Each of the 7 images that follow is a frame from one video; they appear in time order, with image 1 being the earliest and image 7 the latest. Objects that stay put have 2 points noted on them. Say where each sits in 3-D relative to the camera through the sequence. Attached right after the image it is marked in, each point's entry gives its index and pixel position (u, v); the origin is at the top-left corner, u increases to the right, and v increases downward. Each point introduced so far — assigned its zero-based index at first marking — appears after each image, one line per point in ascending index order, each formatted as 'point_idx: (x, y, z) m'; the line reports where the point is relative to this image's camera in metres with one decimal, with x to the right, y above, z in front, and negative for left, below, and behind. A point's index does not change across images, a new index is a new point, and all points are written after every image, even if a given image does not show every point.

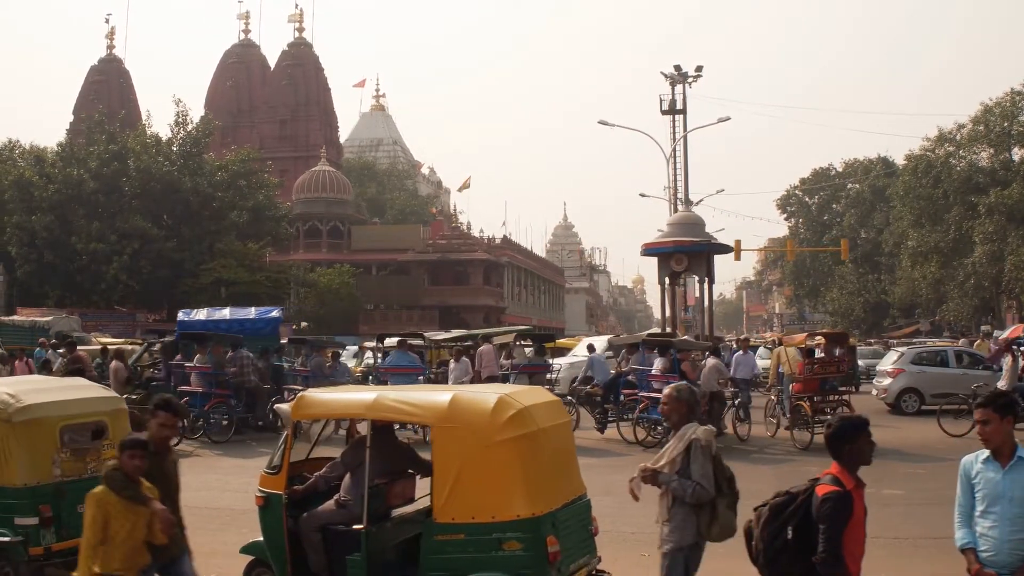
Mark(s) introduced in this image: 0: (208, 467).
0: (-4.0, -2.4, +12.4) m
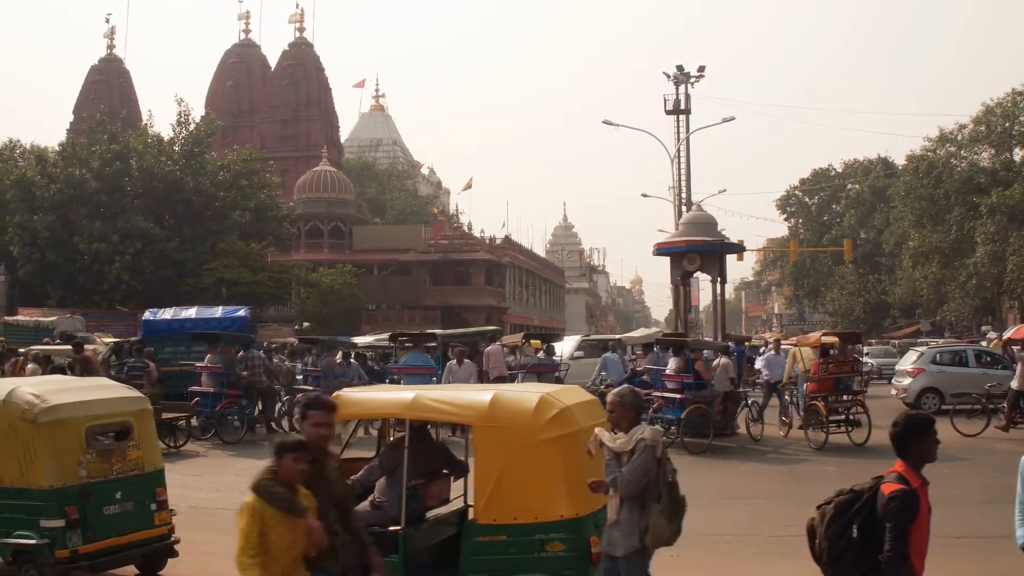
0: (-3.8, -2.4, +12.3) m
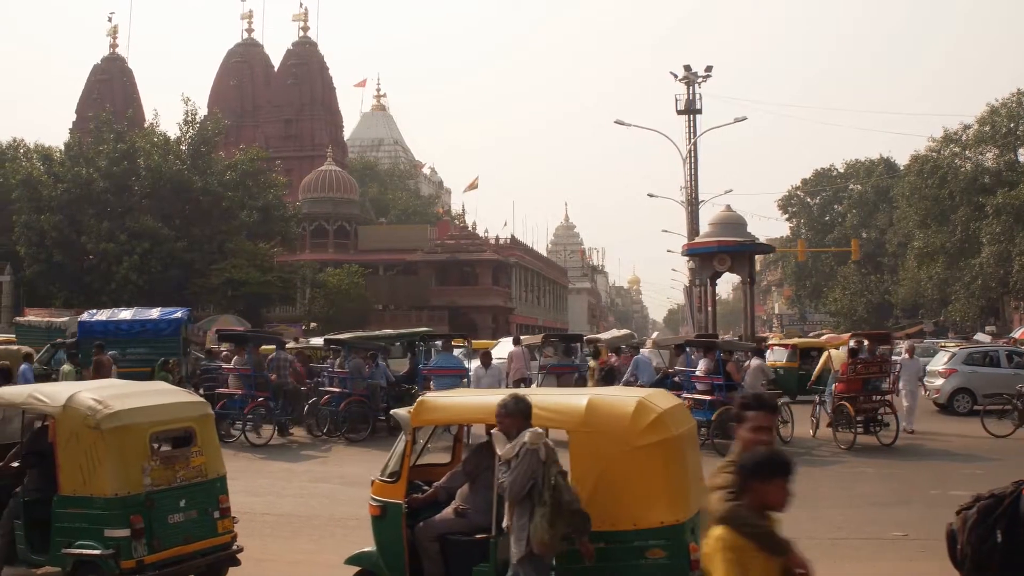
0: (-3.3, -2.4, +12.1) m
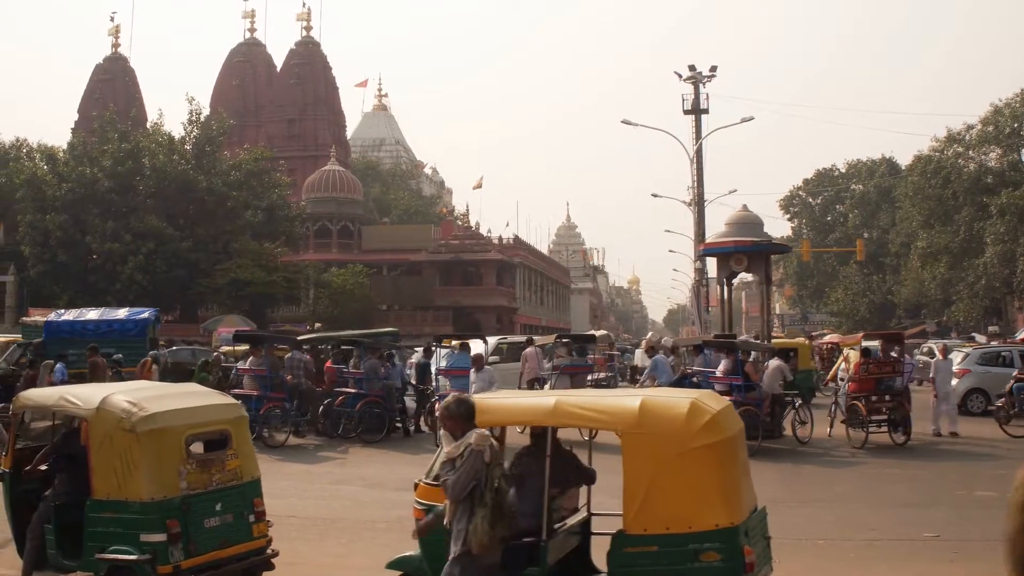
0: (-3.1, -2.4, +12.0) m
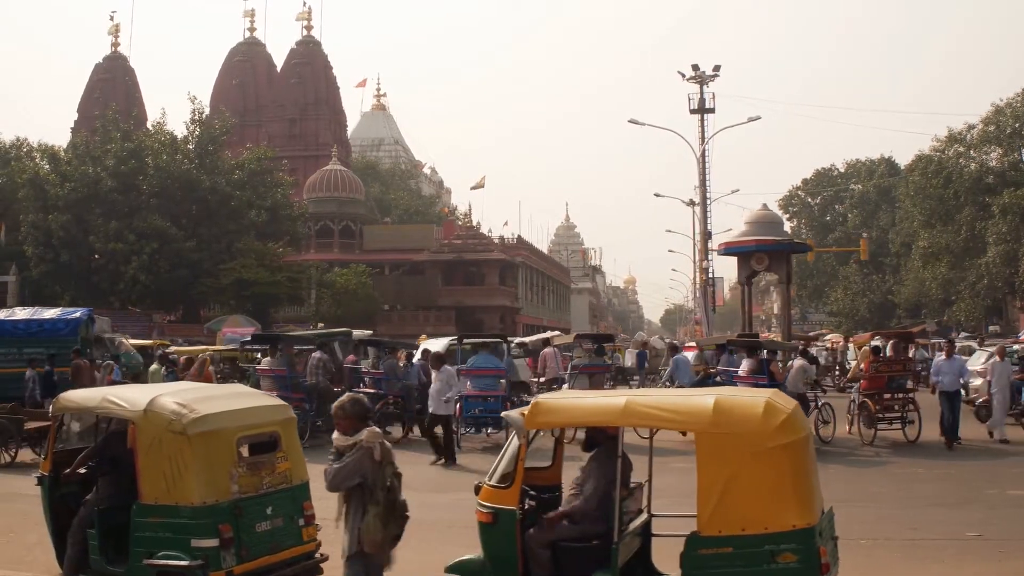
0: (-2.7, -2.4, +11.9) m
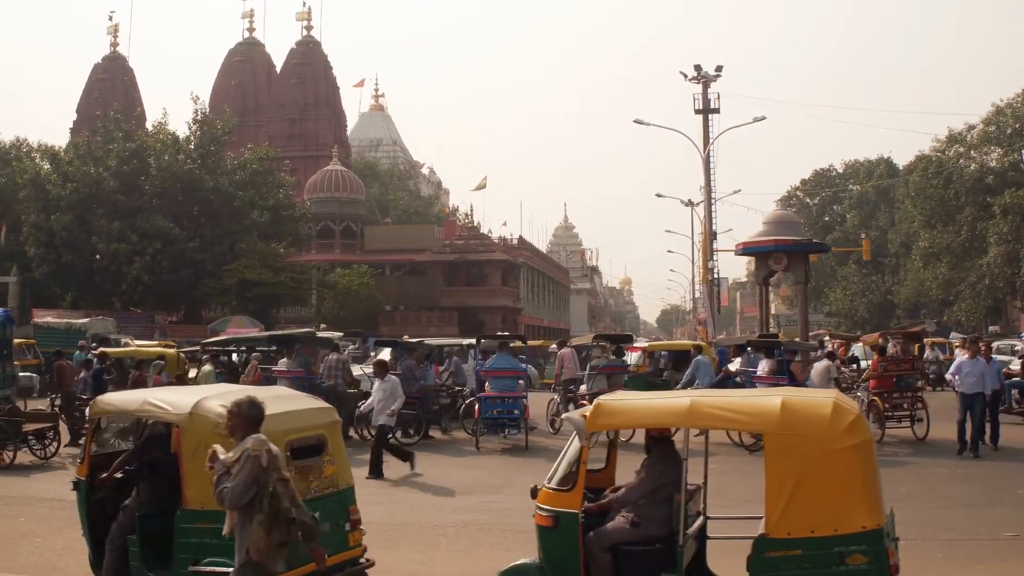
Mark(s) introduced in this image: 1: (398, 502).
0: (-2.4, -2.4, +11.8) m
1: (-1.2, -2.3, +10.3) m
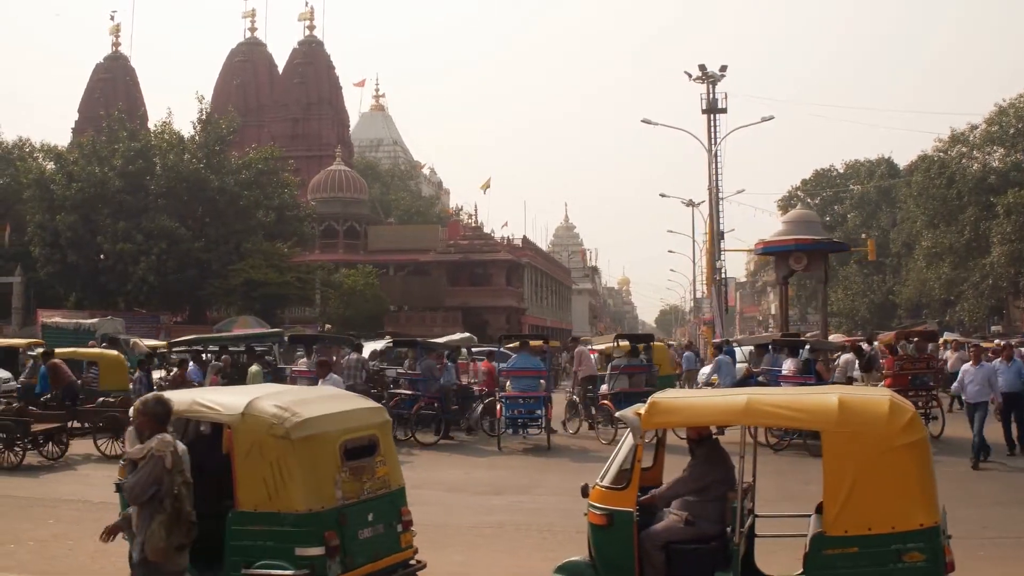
0: (-2.1, -2.4, +11.7) m
1: (-0.9, -2.3, +10.2) m
